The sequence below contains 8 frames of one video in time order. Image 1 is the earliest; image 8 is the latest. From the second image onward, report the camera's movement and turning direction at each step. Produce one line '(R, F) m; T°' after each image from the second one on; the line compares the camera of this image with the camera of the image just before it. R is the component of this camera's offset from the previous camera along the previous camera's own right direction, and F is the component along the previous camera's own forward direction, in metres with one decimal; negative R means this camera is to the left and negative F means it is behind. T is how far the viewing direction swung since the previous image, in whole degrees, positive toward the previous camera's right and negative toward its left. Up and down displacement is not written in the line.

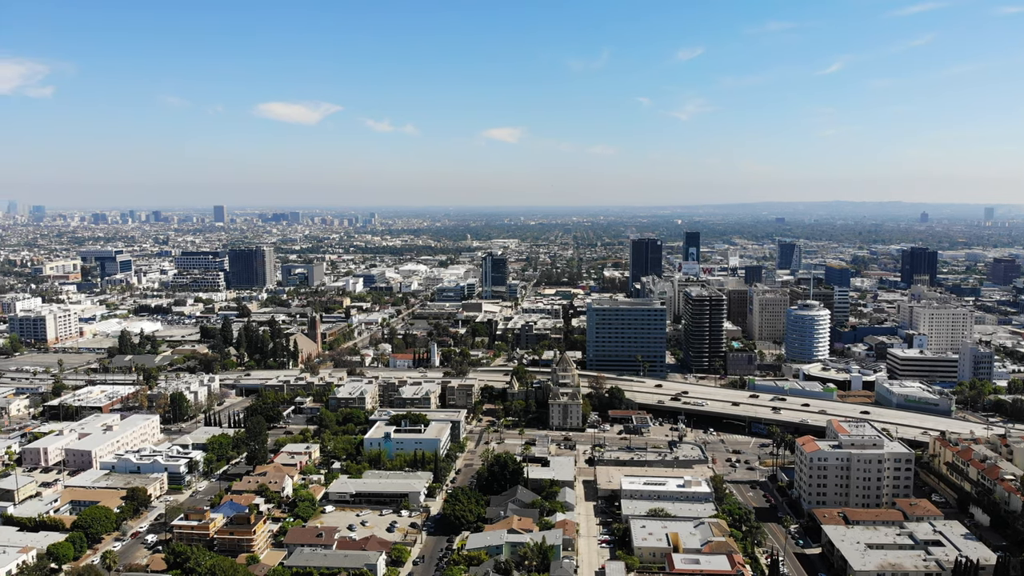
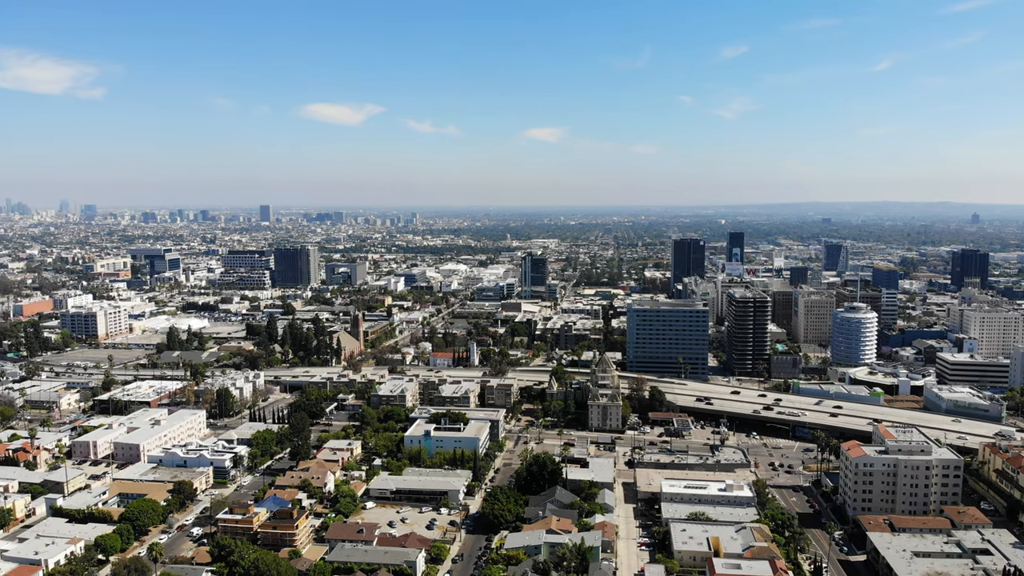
(0.0, +0.7) m; -3°
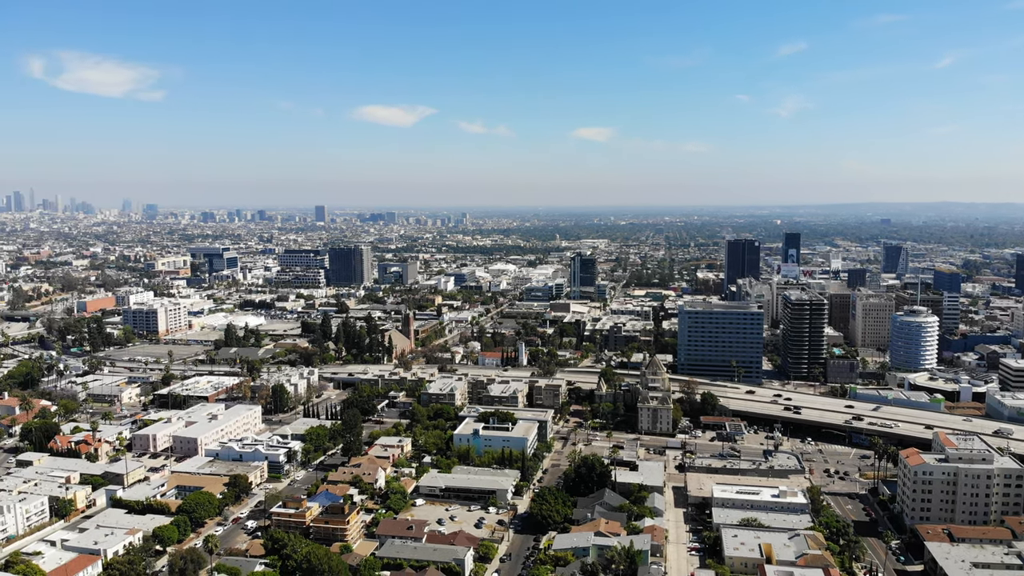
(-0.1, +0.8) m; -4°
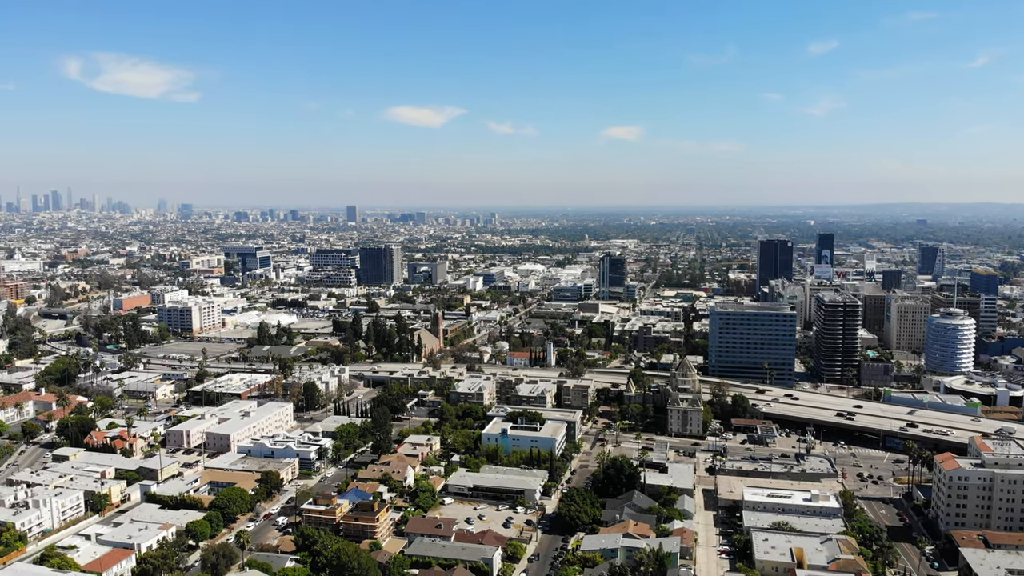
(0.0, +0.3) m; -2°
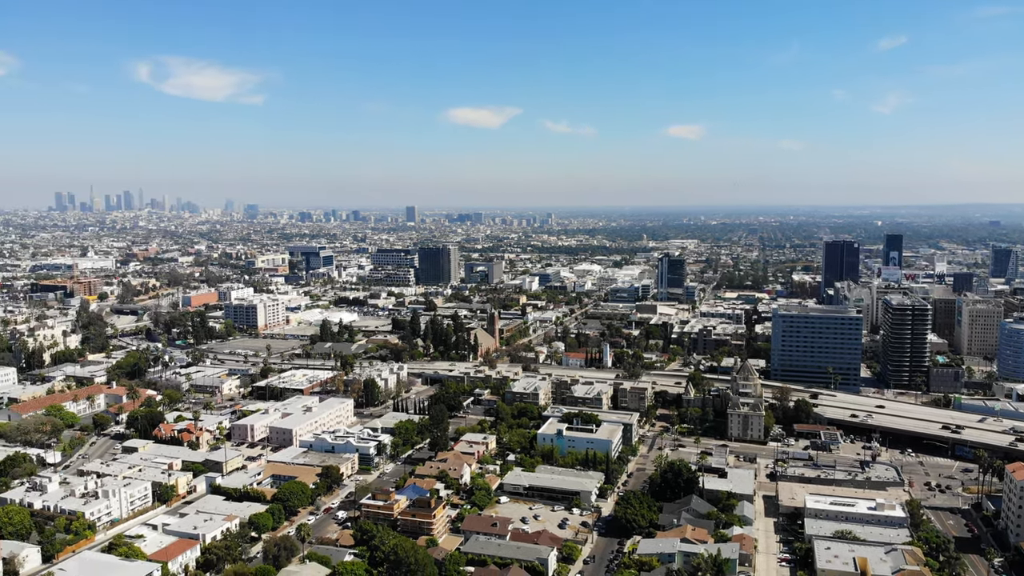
(0.0, +0.5) m; -5°
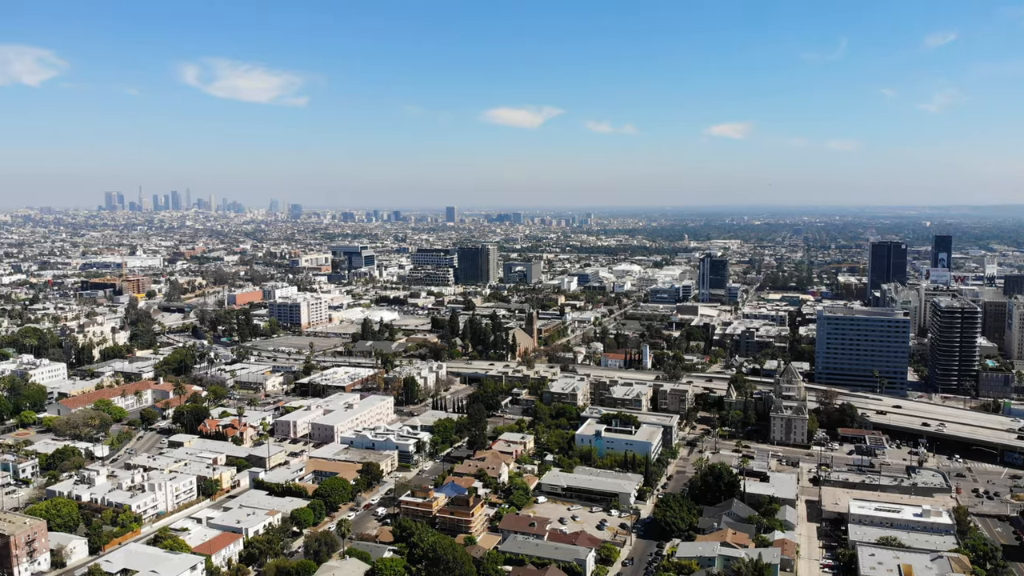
(0.0, +0.2) m; -3°
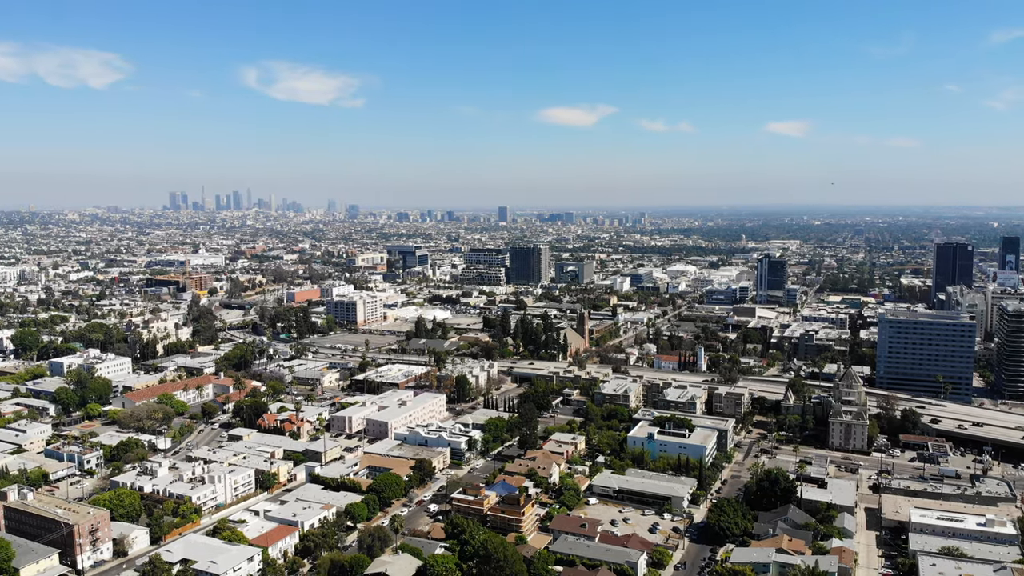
(0.0, +0.2) m; -4°
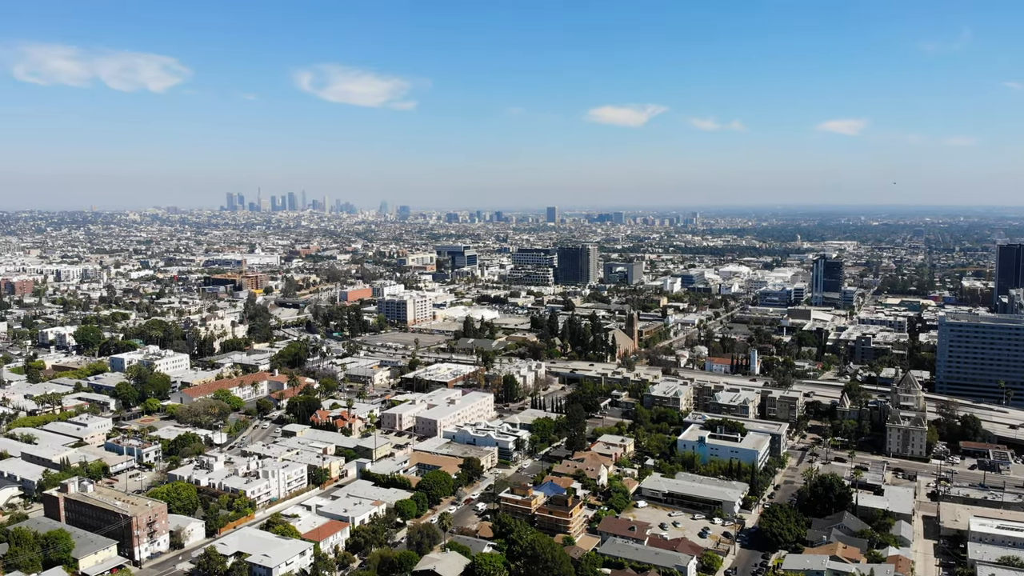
(0.0, +0.2) m; -4°
